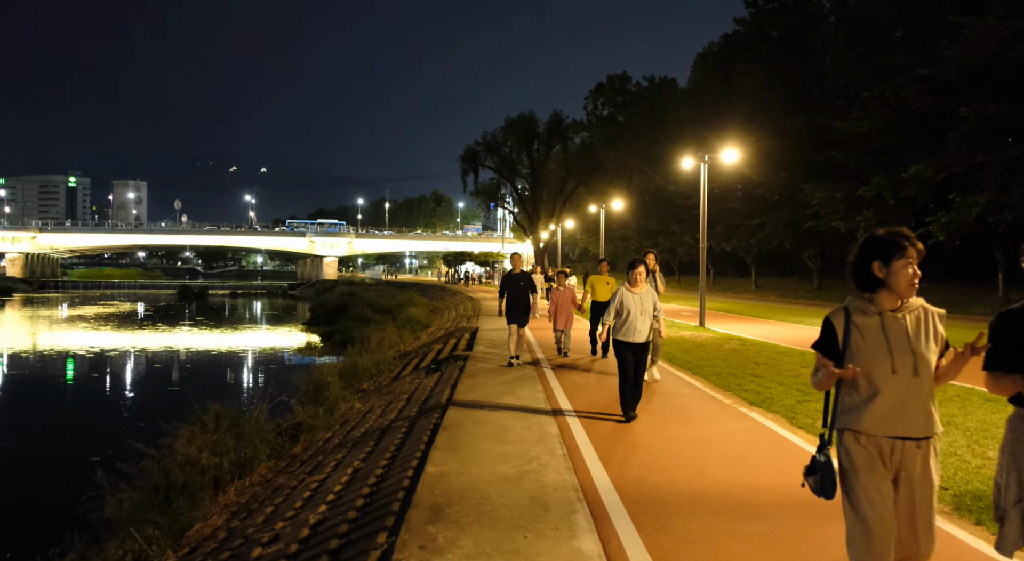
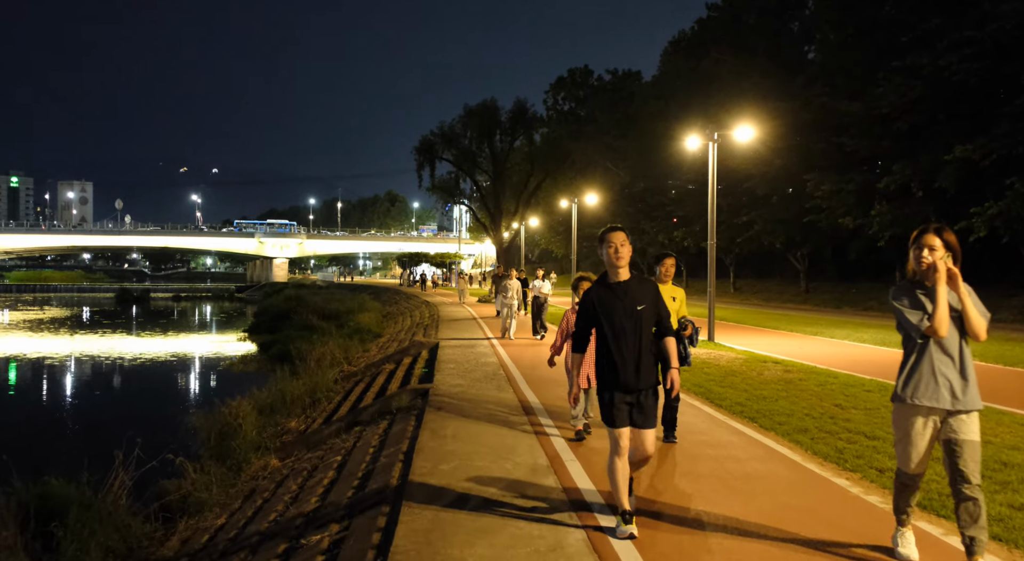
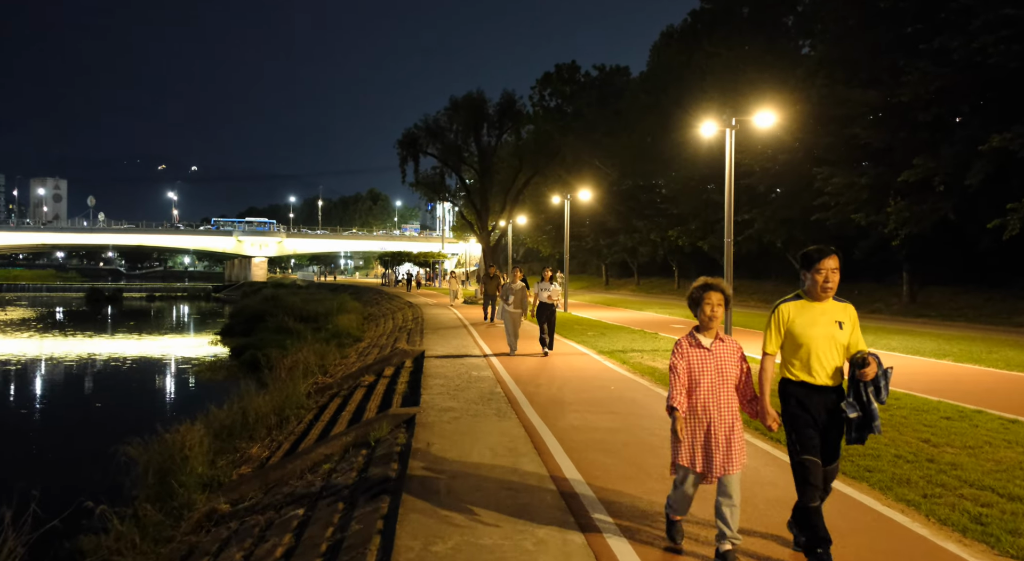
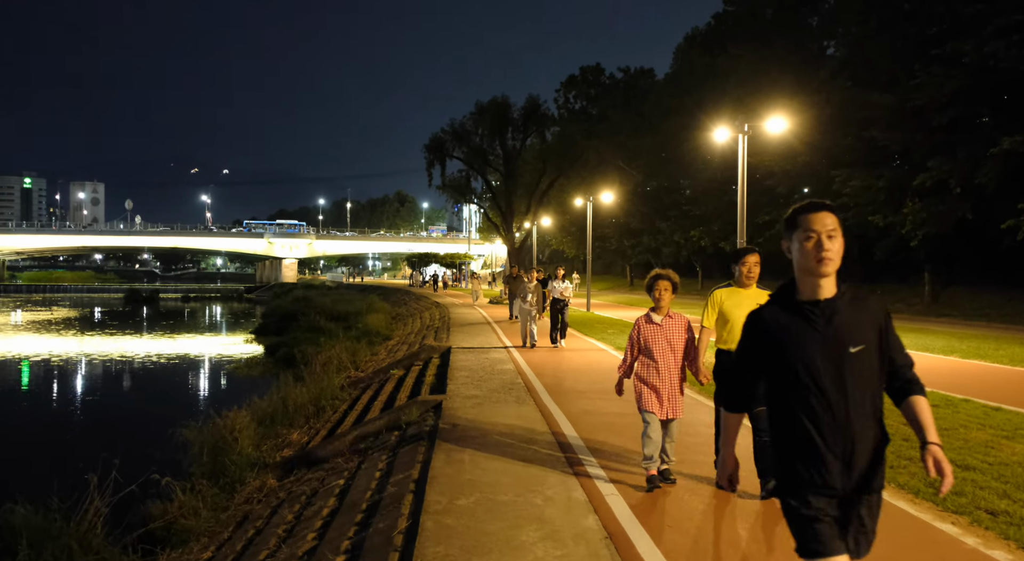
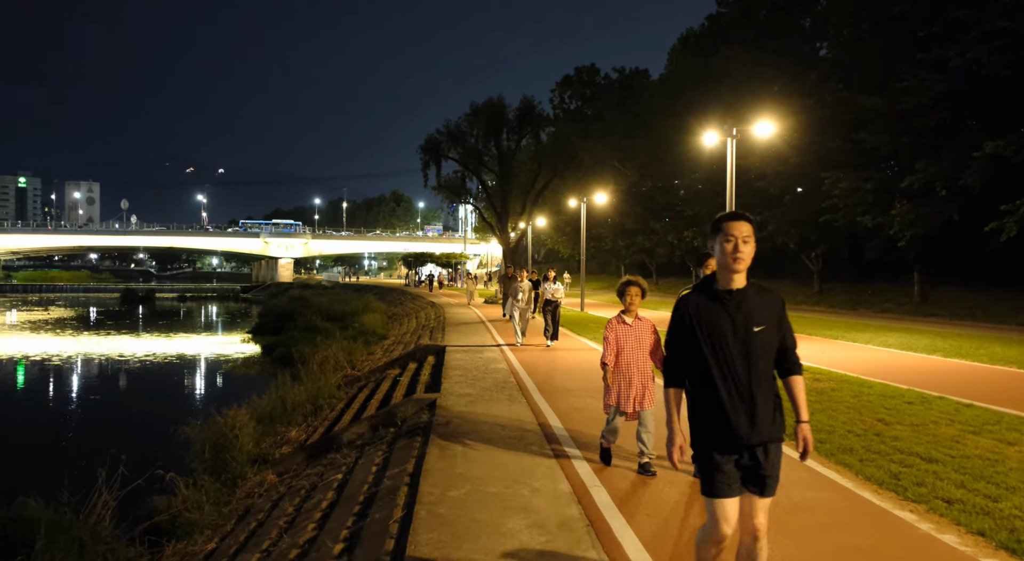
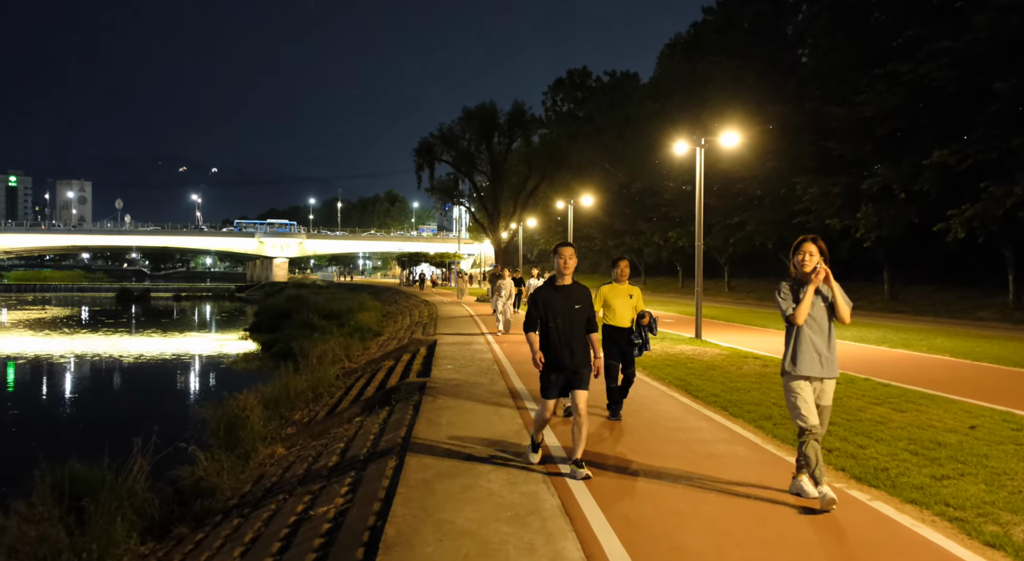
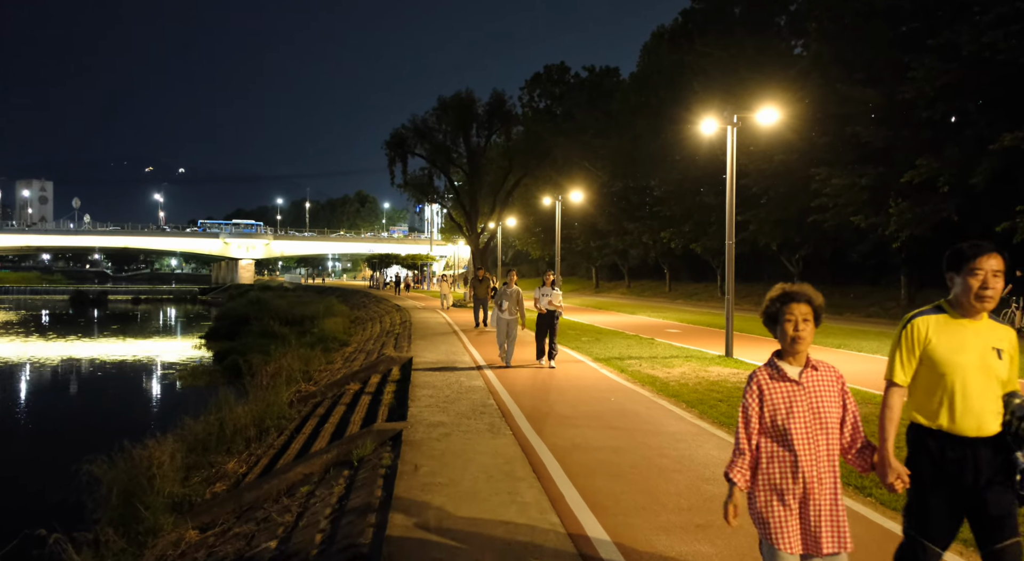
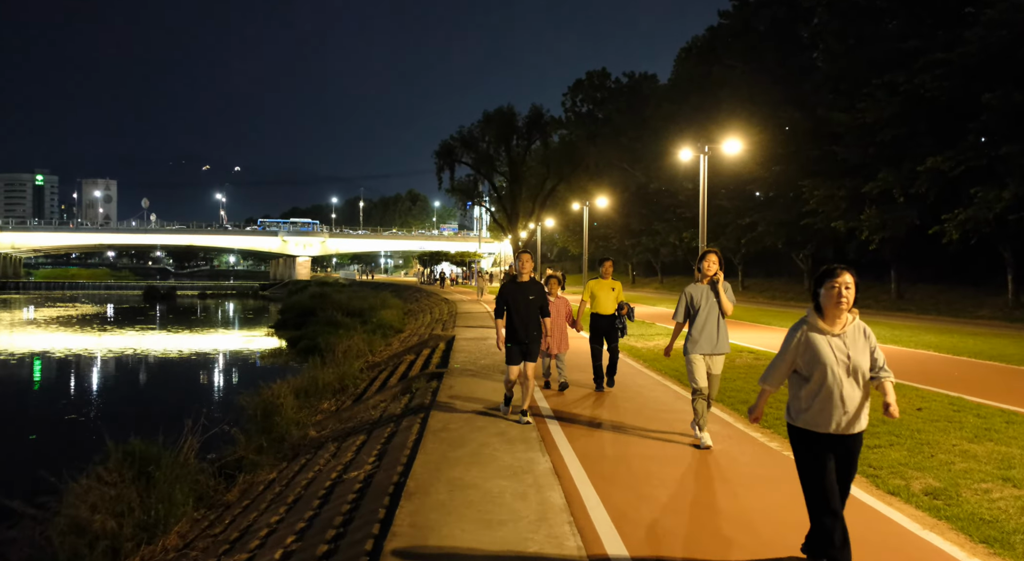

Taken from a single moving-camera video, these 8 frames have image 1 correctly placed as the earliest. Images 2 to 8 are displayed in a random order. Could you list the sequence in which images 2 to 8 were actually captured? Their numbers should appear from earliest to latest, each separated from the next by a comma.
8, 6, 2, 5, 4, 3, 7
